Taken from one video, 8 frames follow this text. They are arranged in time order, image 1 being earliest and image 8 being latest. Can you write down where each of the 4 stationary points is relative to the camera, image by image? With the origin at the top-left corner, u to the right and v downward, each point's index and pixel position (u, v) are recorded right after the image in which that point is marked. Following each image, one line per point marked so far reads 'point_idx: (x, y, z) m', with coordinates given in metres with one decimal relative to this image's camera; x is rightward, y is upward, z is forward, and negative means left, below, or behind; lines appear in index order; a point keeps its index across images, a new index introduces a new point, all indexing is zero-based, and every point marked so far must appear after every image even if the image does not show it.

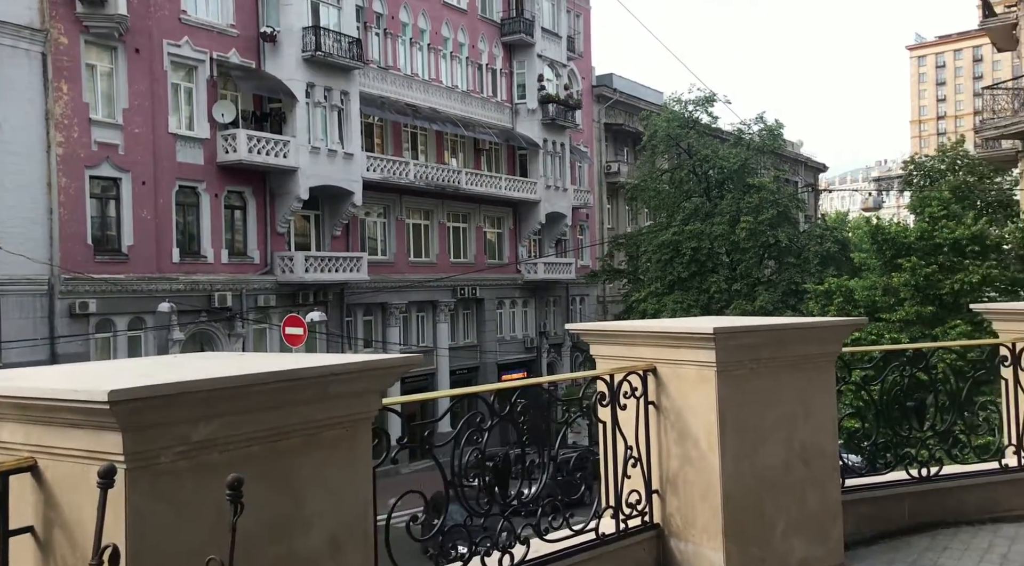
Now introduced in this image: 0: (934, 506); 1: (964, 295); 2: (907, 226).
0: (+2.2, -1.2, +5.8) m
1: (+7.1, -0.2, +17.8) m
2: (+6.7, +1.0, +19.1) m
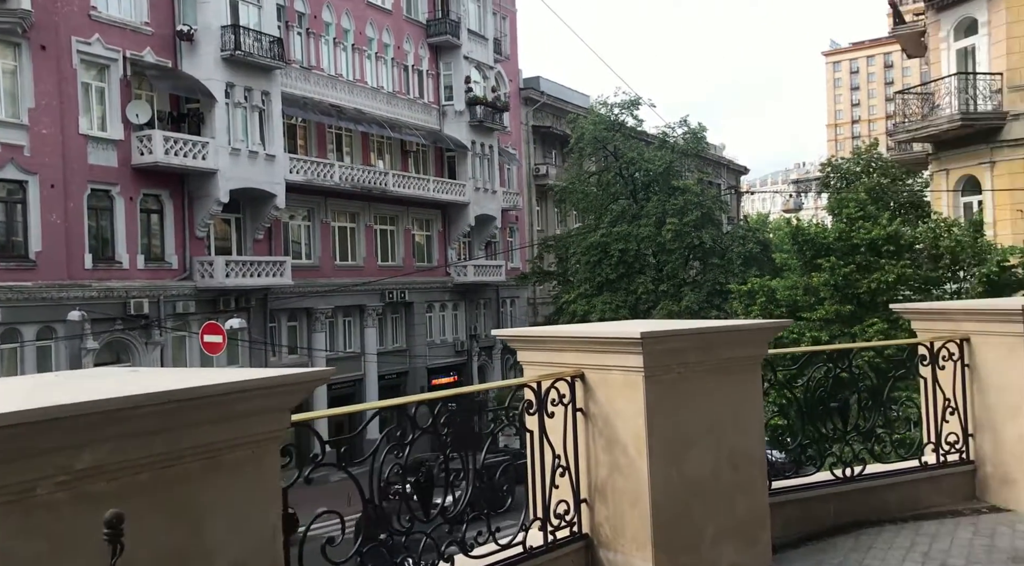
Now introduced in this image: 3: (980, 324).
0: (+1.8, -1.2, +5.8) m
1: (+6.0, -0.2, +18.1) m
2: (+5.5, +1.0, +19.4) m
3: (+2.6, -0.2, +6.2) m
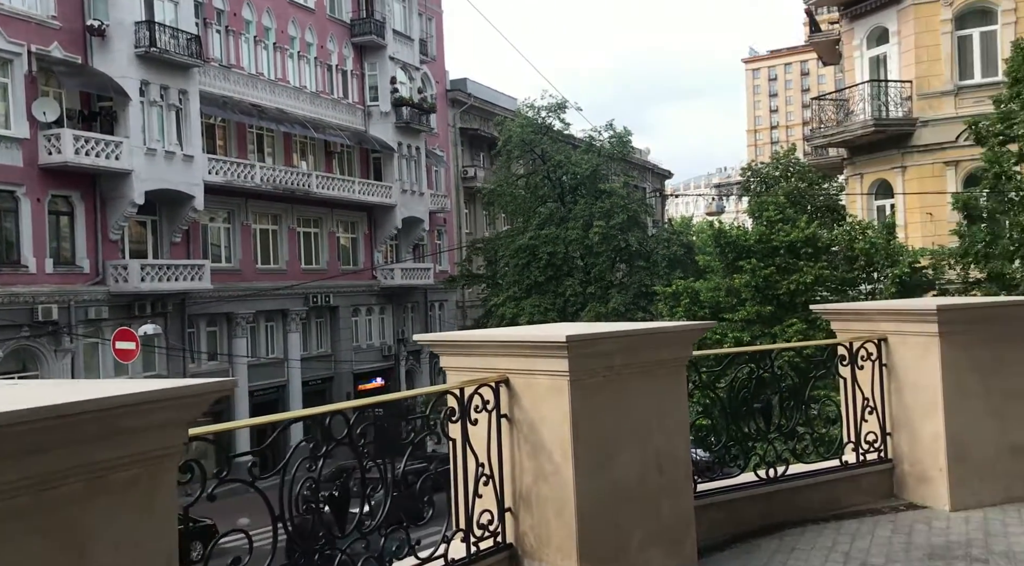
0: (+1.4, -1.2, +5.8) m
1: (+4.8, -0.2, +18.4) m
2: (+4.2, +0.9, +19.6) m
3: (+2.2, -0.2, +6.2) m
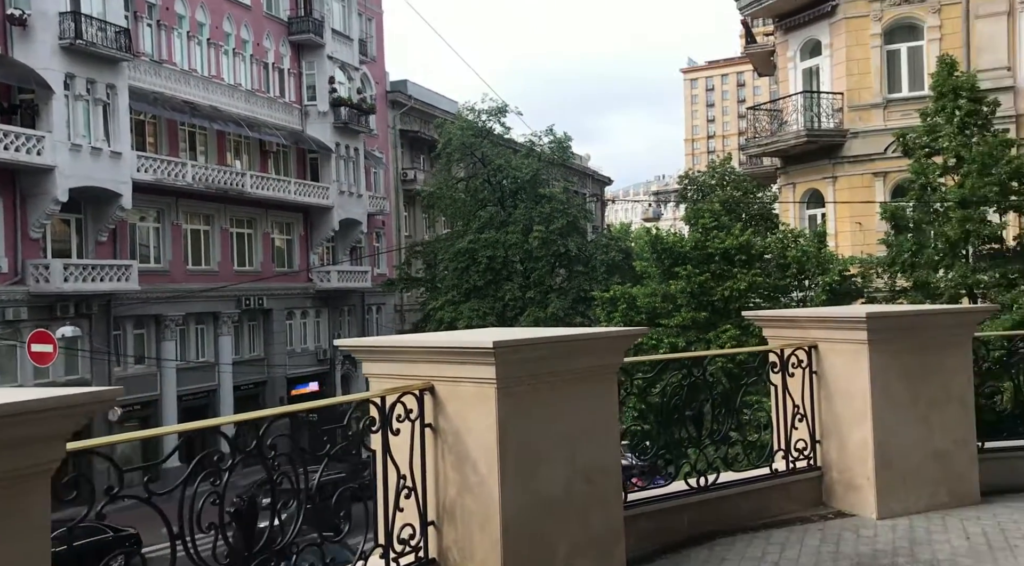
0: (+1.0, -1.2, +5.8) m
1: (+3.7, -0.3, +18.5) m
2: (+3.1, +0.8, +19.7) m
3: (+1.8, -0.3, +6.3) m
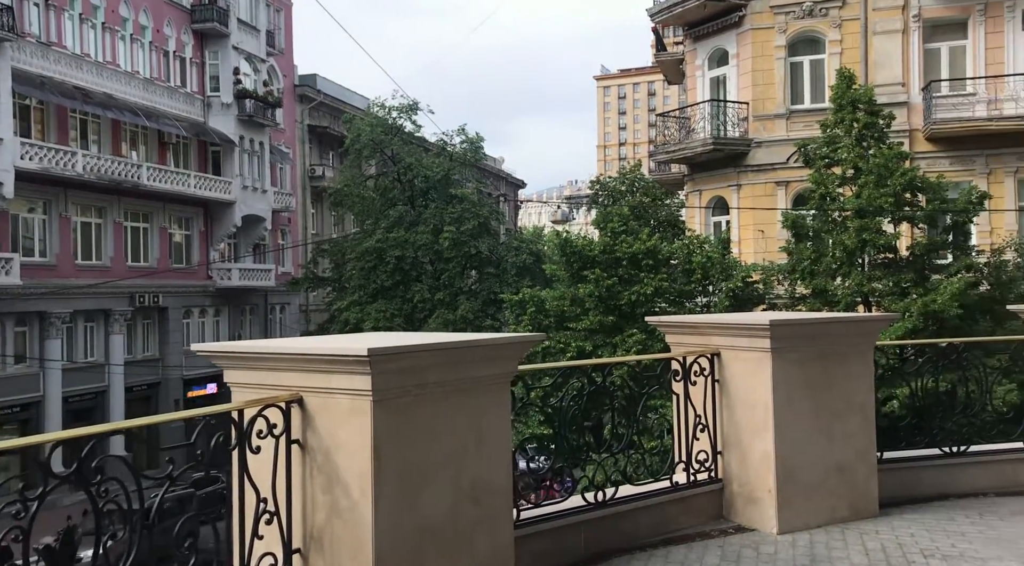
0: (+0.5, -1.2, +5.6) m
1: (+2.1, -0.4, +18.4) m
2: (+1.4, +0.8, +19.6) m
3: (+1.2, -0.3, +6.1) m
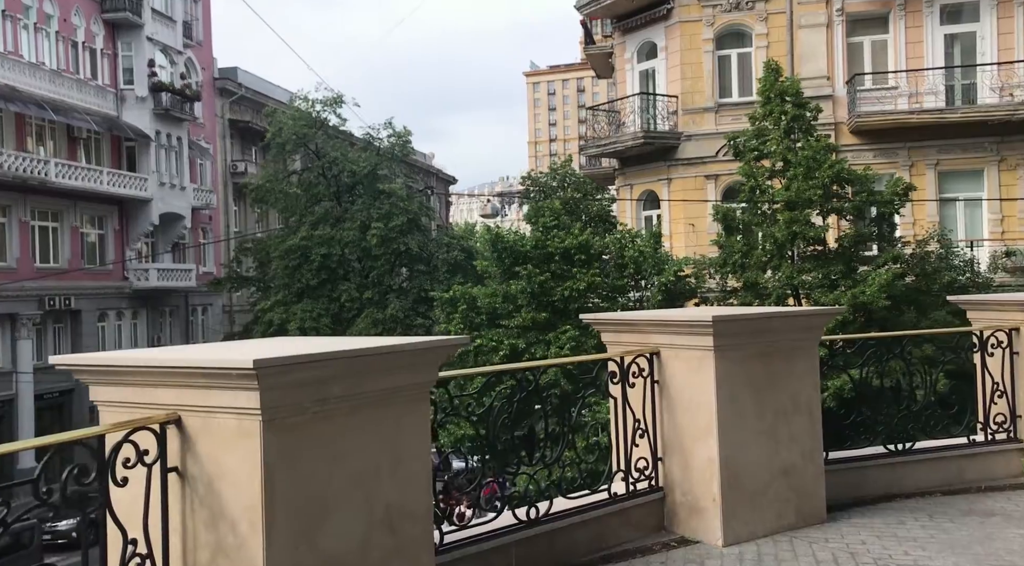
0: (+0.1, -1.2, +5.1) m
1: (+1.0, -0.3, +18.1) m
2: (+0.2, +0.8, +19.2) m
3: (+0.8, -0.3, +5.7) m
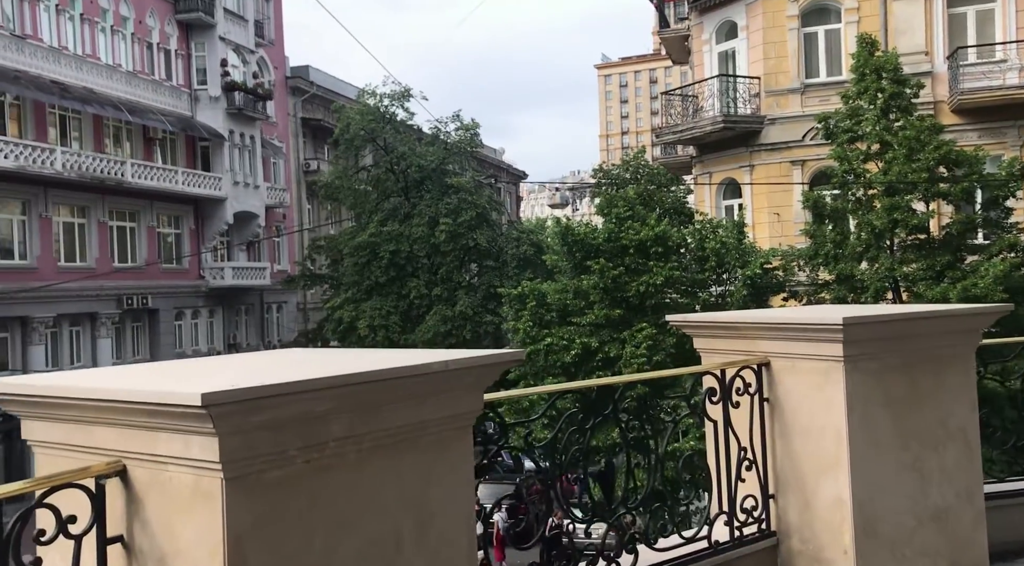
0: (+0.4, -1.2, +4.0) m
1: (+2.1, -0.2, +16.9) m
2: (+1.3, +0.9, +18.0) m
3: (+1.1, -0.3, +4.5) m
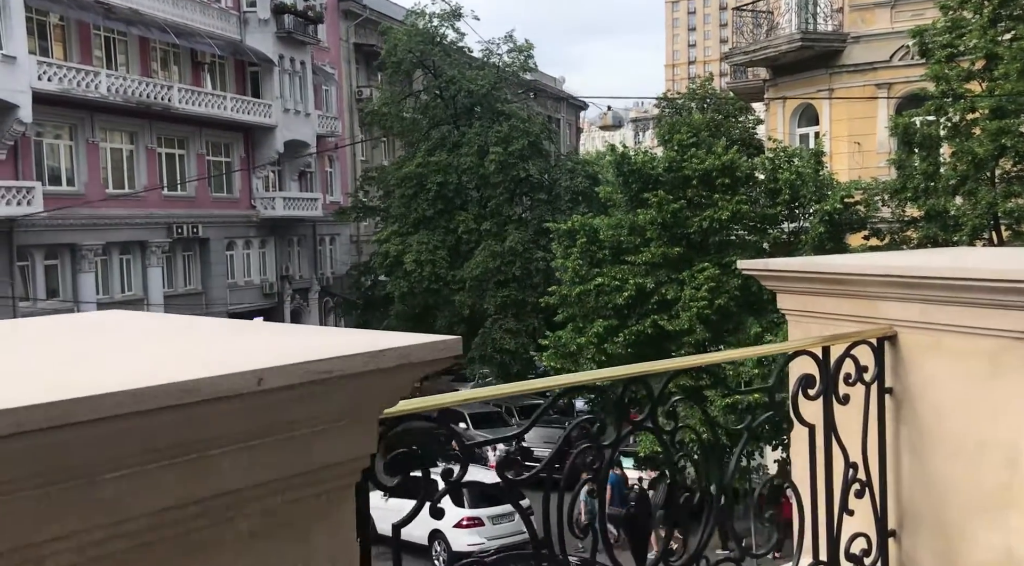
0: (+0.3, -1.0, +2.4) m
1: (+2.7, +0.7, +15.1) m
2: (+2.1, +1.9, +16.3) m
3: (+1.1, -0.1, +2.9) m
